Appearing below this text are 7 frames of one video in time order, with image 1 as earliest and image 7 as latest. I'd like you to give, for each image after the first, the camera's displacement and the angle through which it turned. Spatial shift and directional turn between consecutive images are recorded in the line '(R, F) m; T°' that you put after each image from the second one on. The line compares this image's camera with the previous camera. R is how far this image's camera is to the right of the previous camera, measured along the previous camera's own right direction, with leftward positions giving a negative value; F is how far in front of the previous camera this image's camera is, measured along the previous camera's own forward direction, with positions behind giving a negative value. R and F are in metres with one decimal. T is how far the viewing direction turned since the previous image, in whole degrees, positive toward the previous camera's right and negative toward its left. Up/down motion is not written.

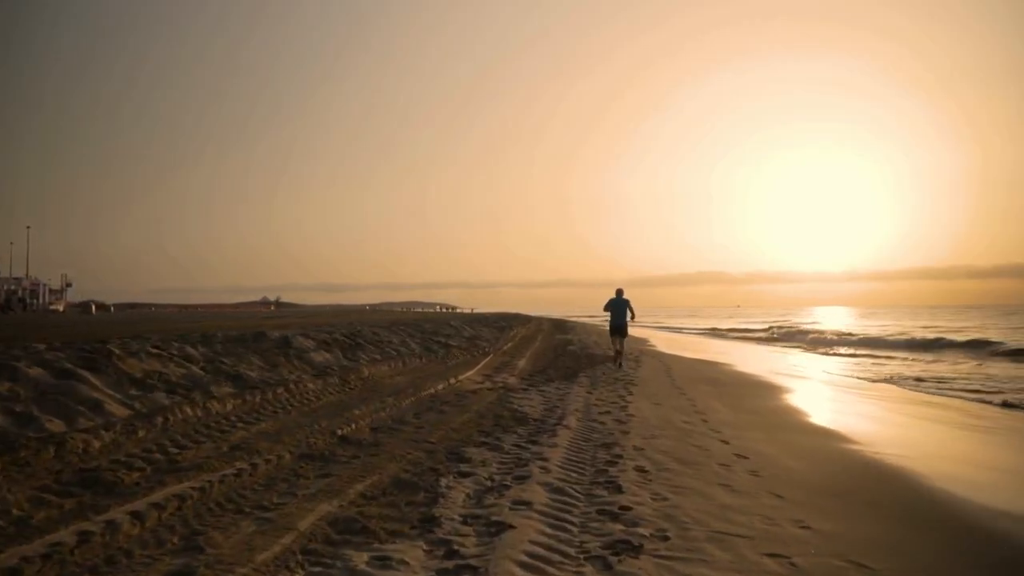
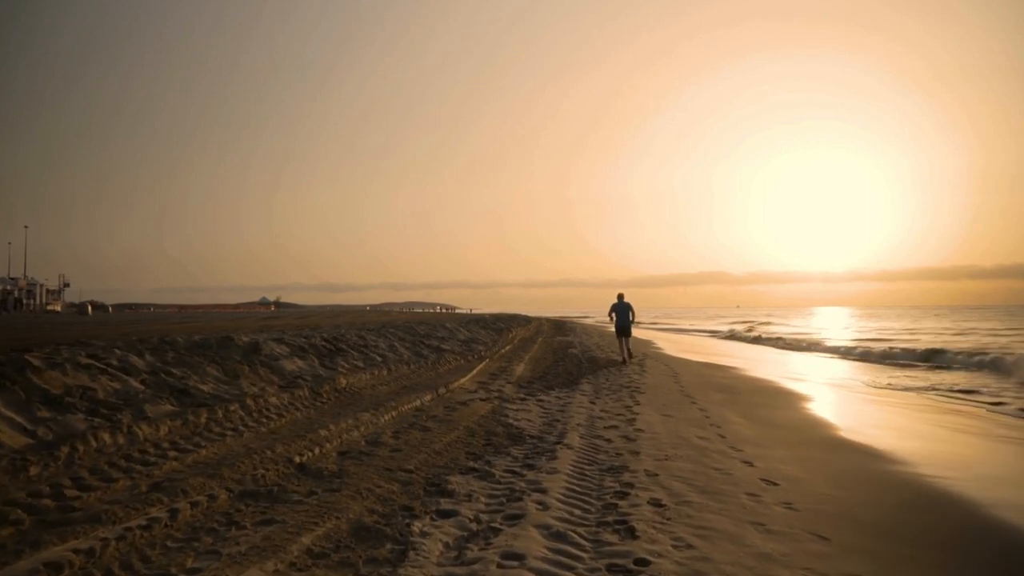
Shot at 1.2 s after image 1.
(+0.1, +1.1) m; 0°
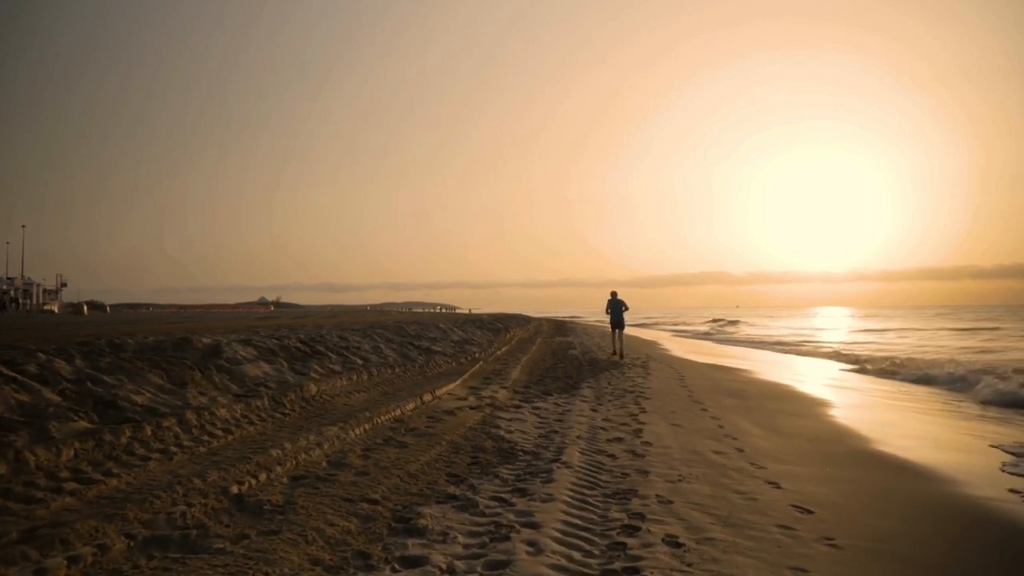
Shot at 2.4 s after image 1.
(+0.1, +1.1) m; 0°
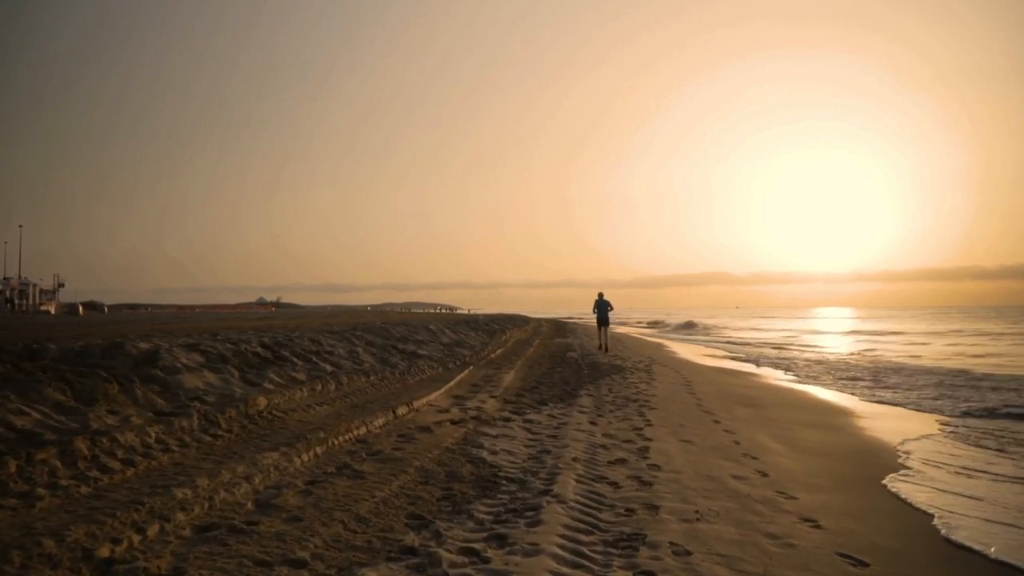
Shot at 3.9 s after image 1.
(+0.2, +1.3) m; 0°
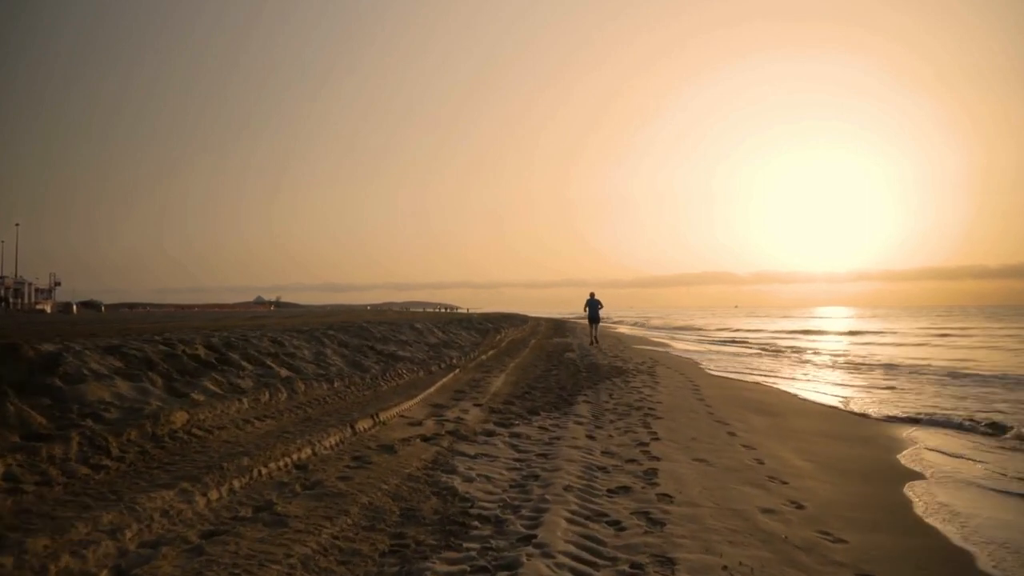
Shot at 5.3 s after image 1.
(+0.2, +1.4) m; 0°
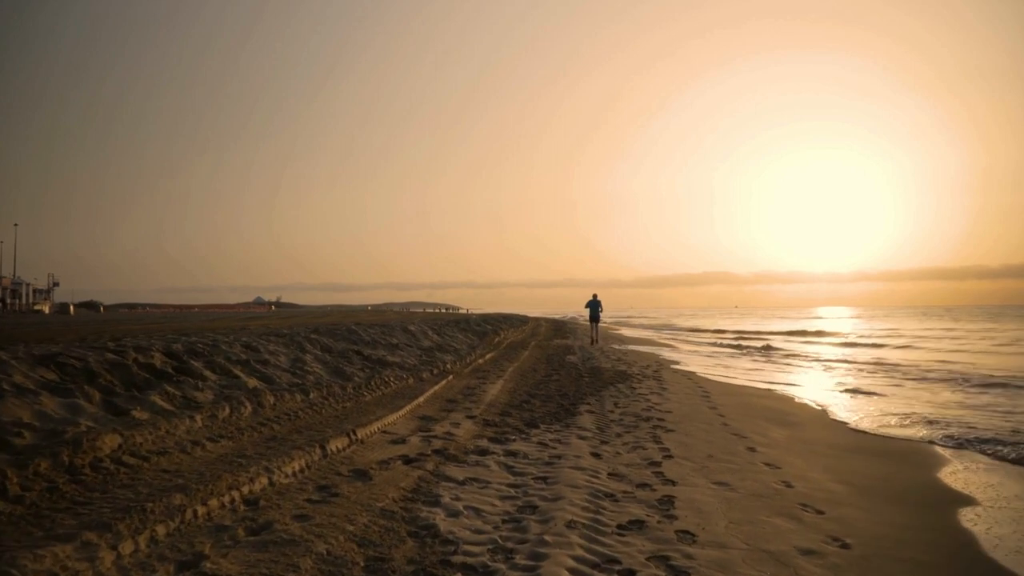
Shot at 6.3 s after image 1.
(+0.1, +0.9) m; 0°
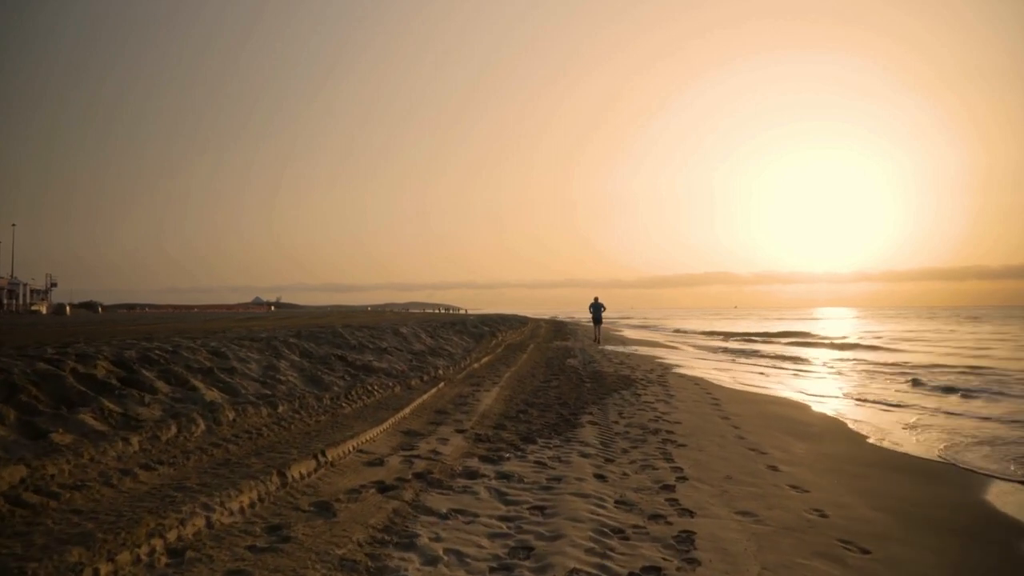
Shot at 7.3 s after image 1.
(+0.1, +0.9) m; 0°
